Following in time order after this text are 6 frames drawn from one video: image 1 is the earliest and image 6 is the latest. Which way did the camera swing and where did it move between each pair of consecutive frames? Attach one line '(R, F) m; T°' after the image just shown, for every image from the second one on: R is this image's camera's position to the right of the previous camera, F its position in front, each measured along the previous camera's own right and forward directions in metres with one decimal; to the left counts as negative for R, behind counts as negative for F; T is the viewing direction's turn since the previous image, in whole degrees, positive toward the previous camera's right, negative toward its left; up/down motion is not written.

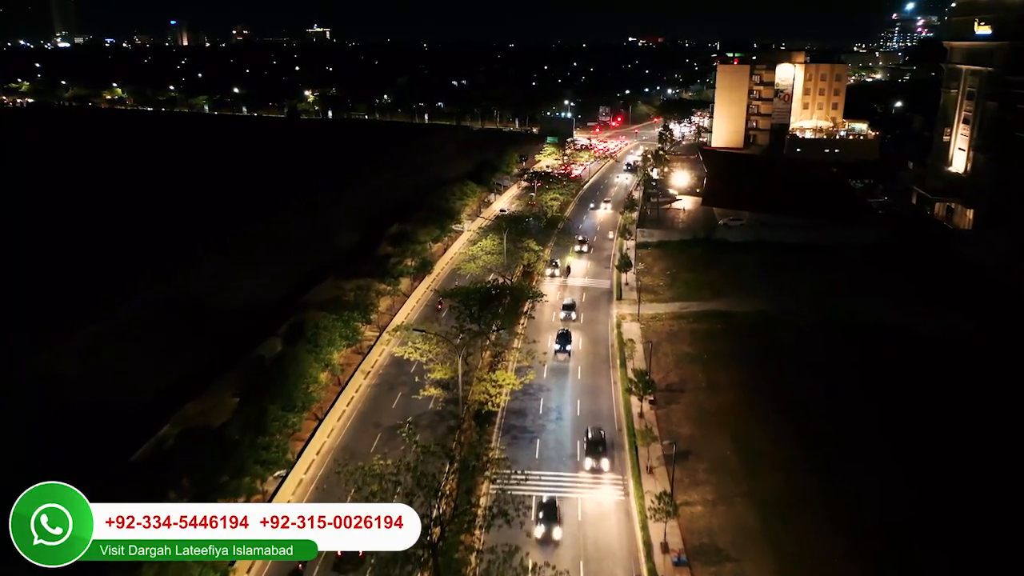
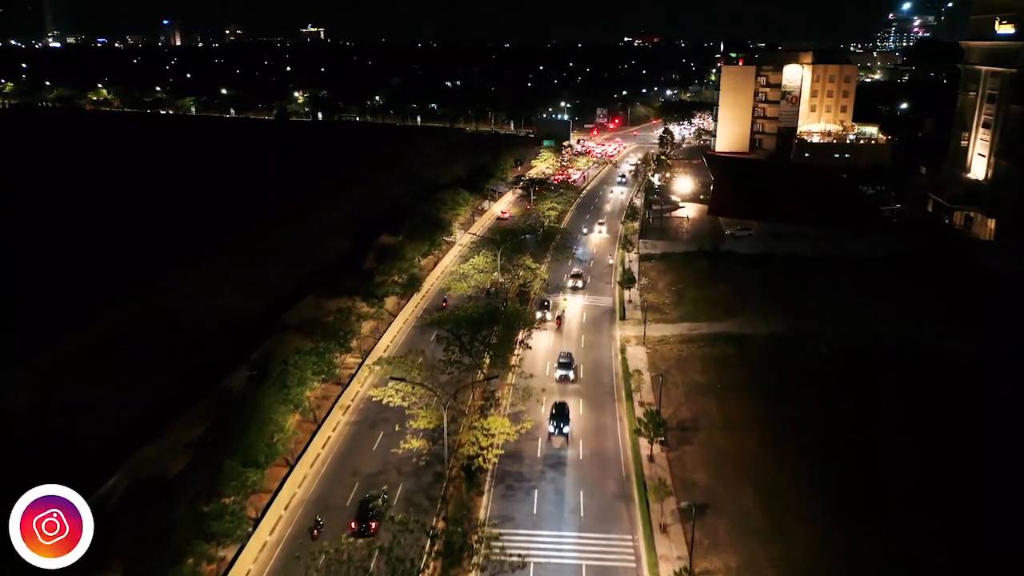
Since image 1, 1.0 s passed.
(+0.1, +2.8) m; 0°
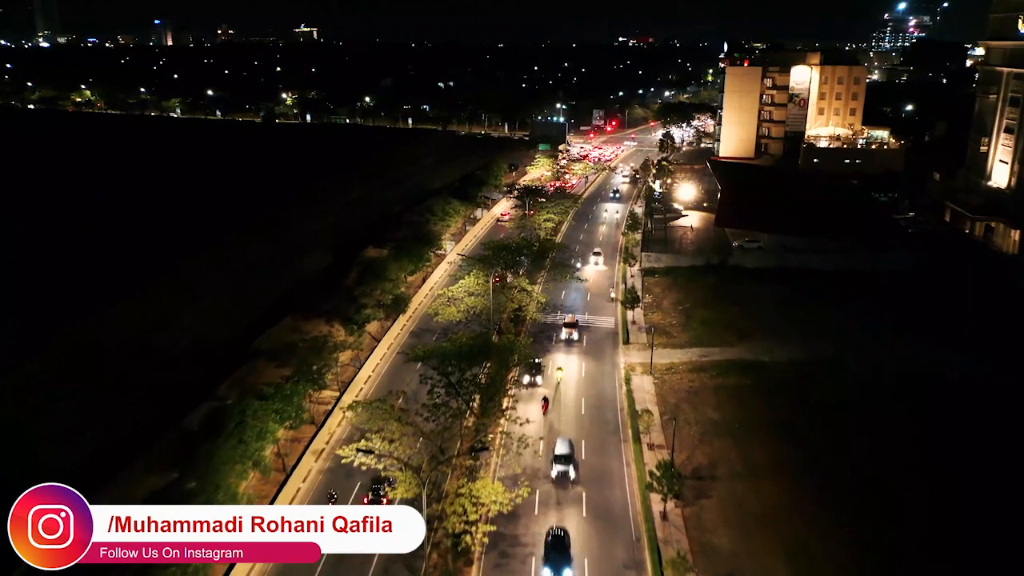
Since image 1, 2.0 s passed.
(+0.1, +2.9) m; 0°
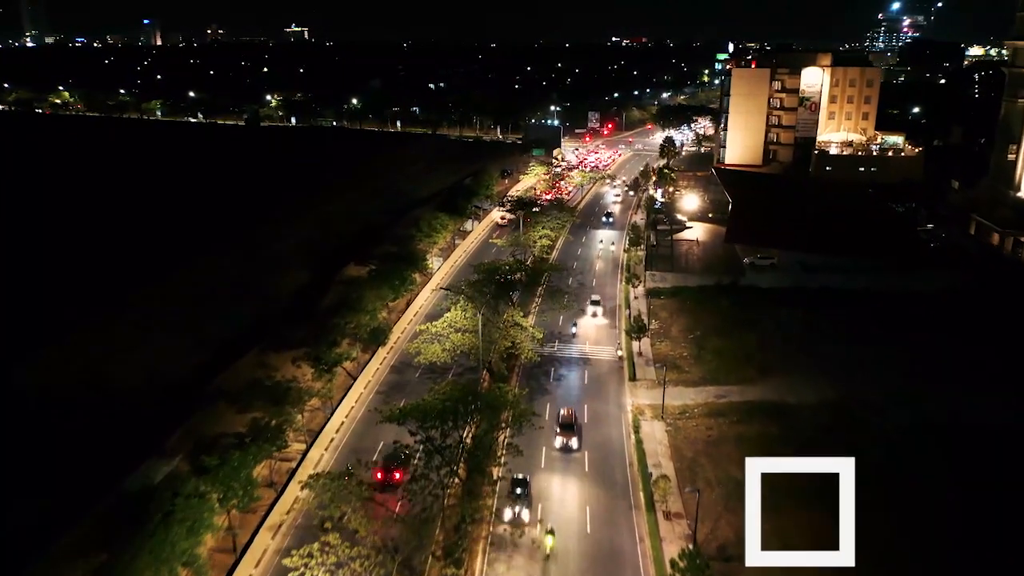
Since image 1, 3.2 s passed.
(+0.1, +3.5) m; +1°
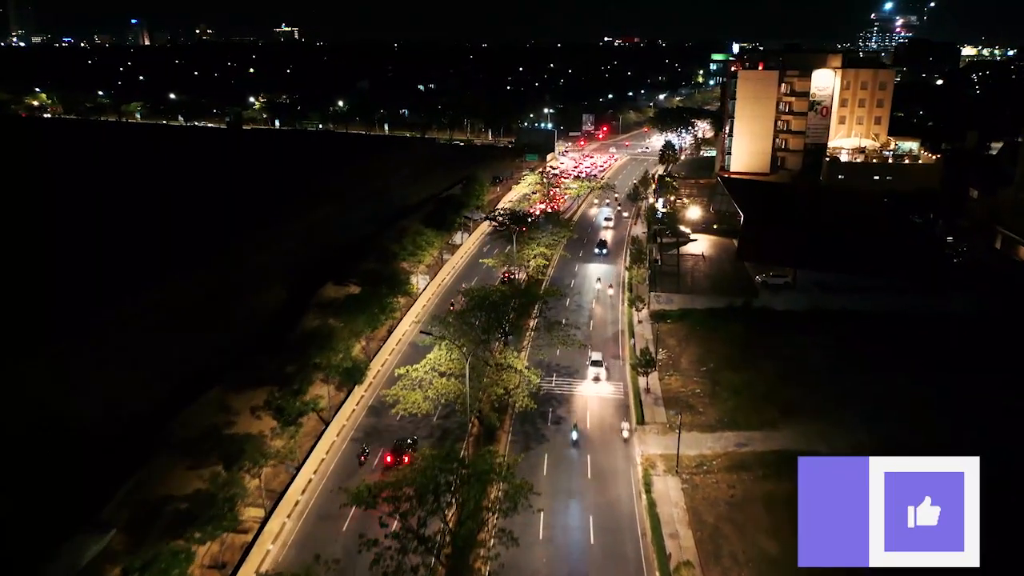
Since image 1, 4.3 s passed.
(0.0, +3.3) m; +1°
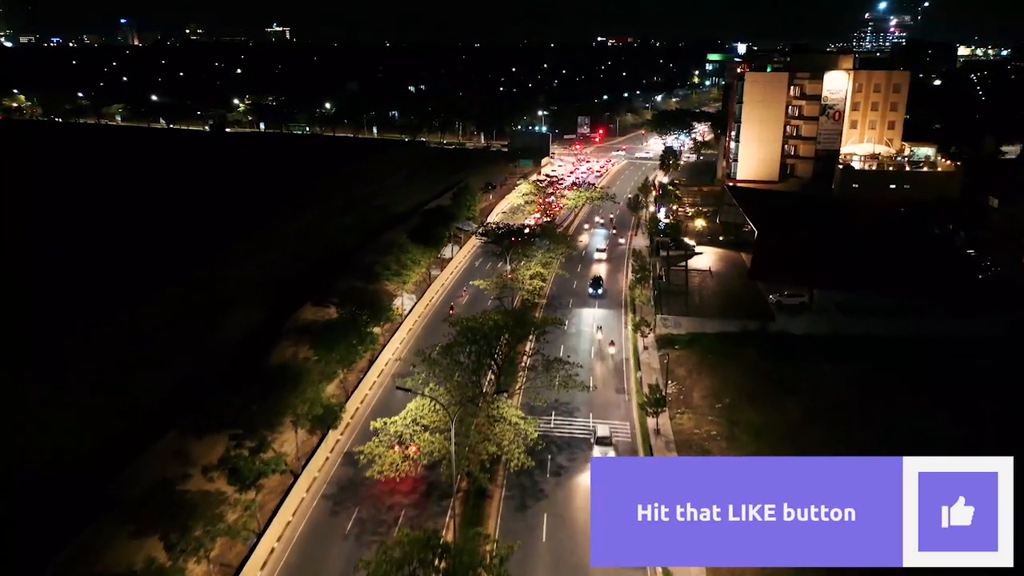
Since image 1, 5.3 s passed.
(0.0, +3.0) m; +1°
